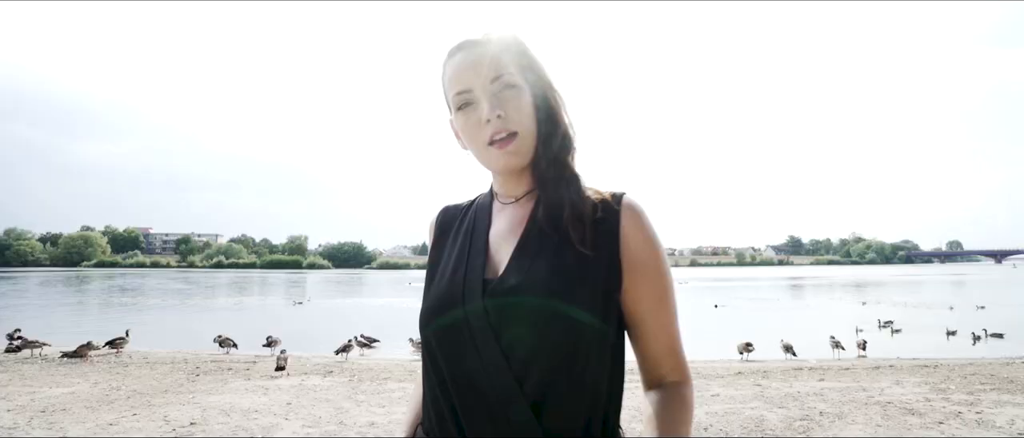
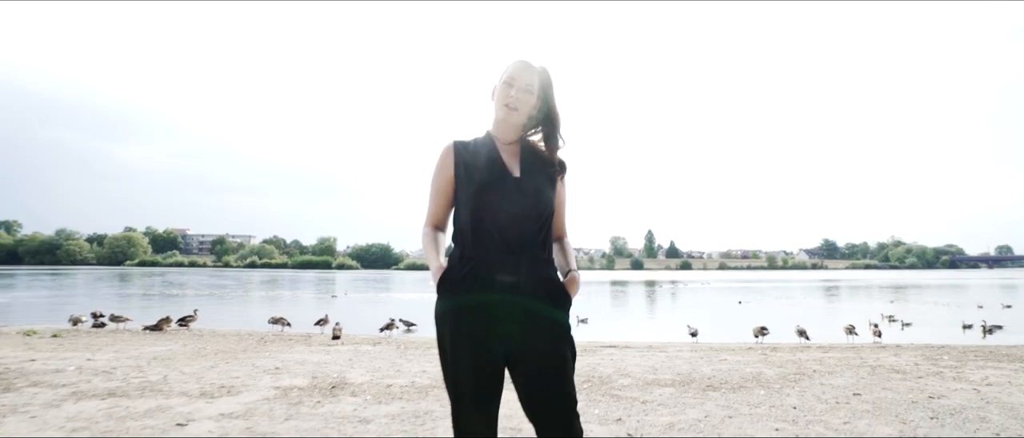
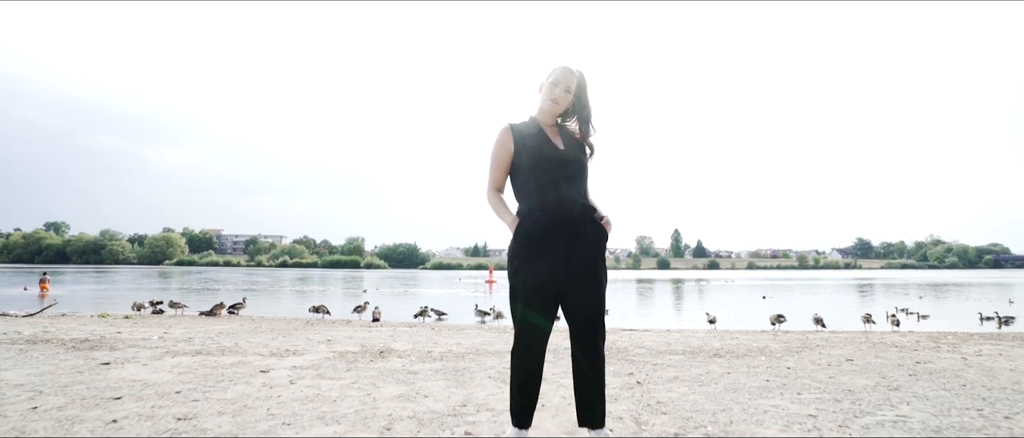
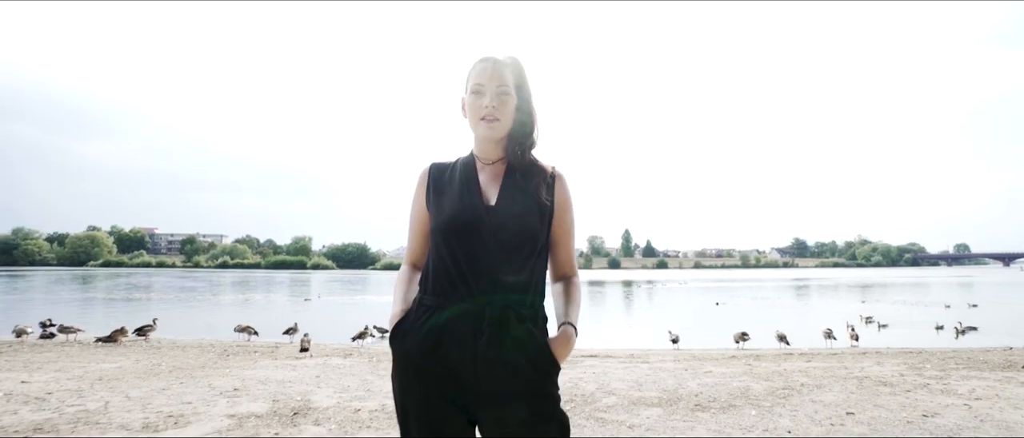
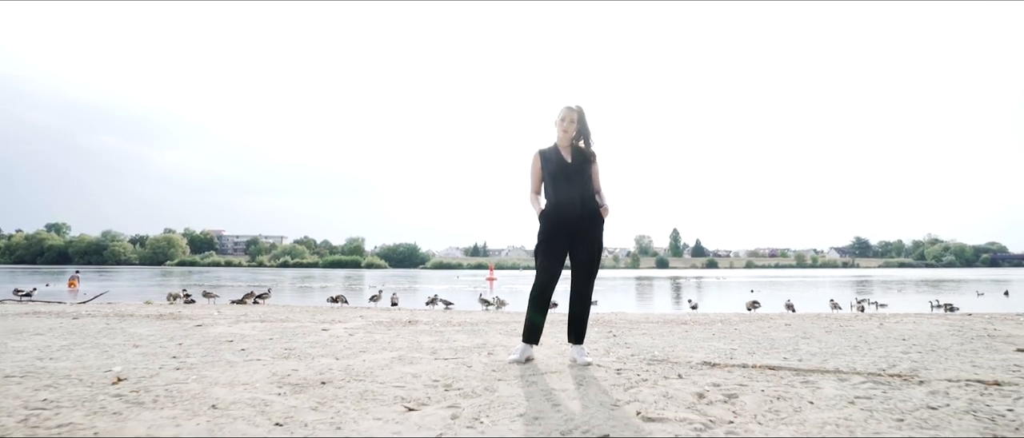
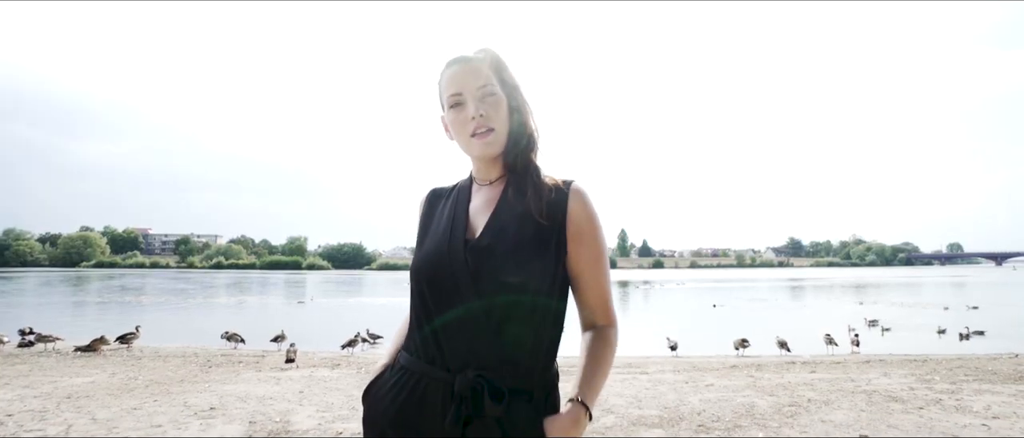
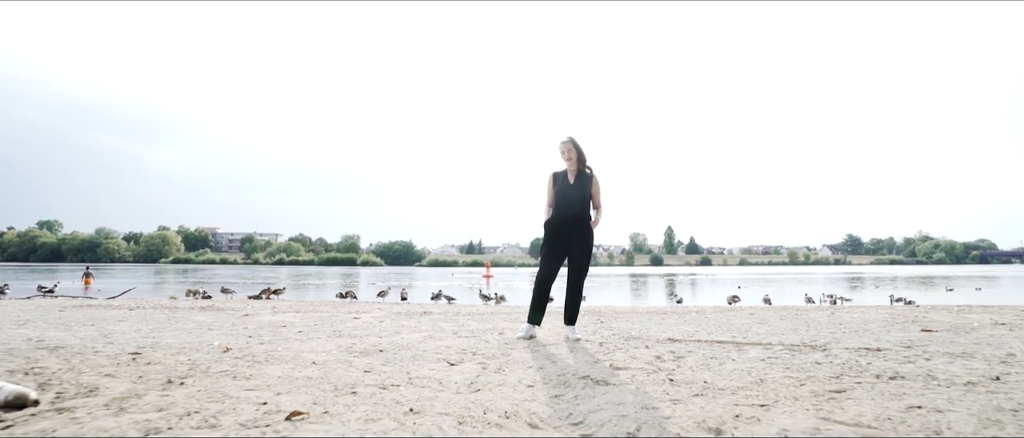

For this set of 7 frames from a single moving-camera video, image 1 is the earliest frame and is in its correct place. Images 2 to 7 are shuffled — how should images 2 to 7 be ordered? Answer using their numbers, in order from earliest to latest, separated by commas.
6, 4, 2, 3, 5, 7
